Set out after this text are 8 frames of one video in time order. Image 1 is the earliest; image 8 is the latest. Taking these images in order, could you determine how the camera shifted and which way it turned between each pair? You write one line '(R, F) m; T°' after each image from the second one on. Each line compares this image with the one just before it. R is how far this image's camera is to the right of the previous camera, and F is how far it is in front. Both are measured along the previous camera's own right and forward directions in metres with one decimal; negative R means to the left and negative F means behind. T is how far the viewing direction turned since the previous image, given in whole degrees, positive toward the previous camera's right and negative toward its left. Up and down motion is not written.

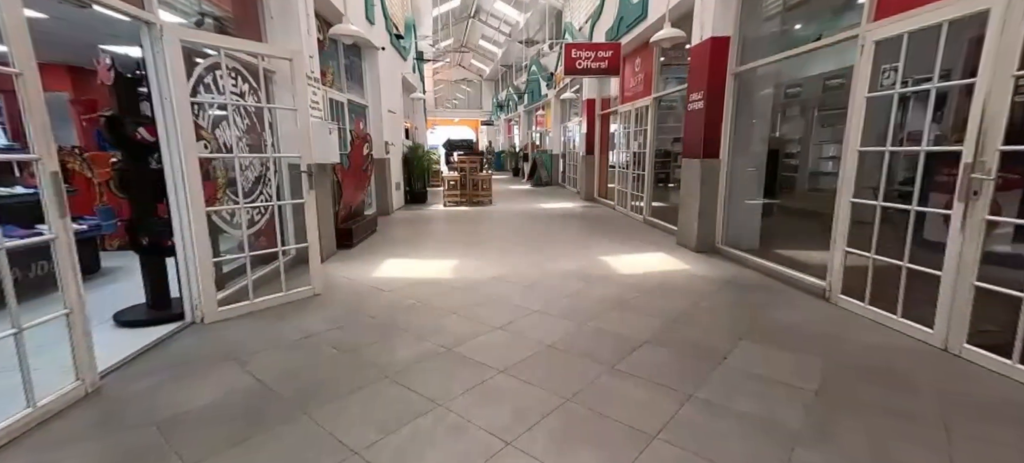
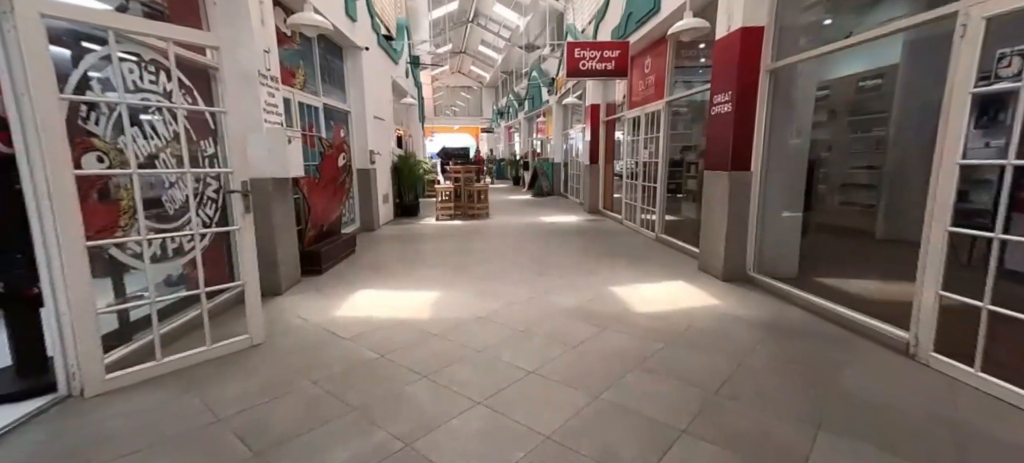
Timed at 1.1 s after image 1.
(+0.1, +0.7) m; 0°
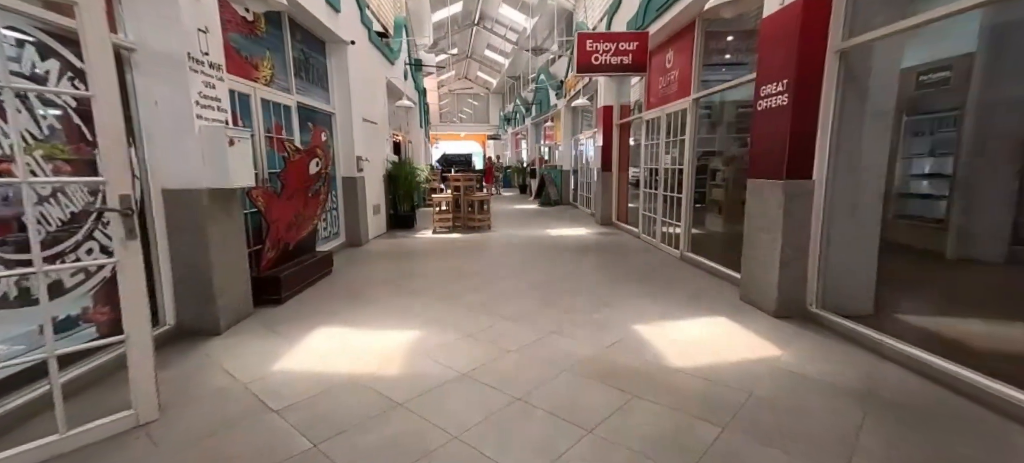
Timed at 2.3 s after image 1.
(+0.1, +0.8) m; -1°
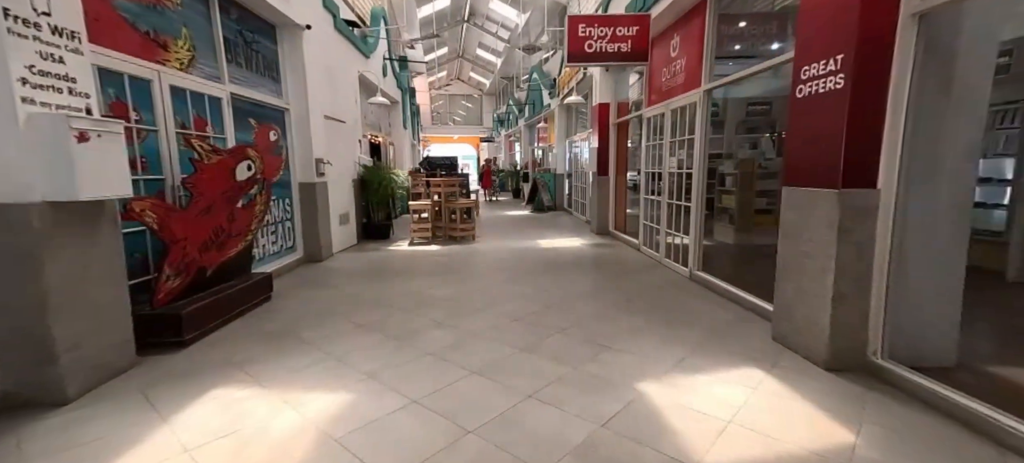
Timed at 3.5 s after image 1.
(+0.2, +0.8) m; 0°
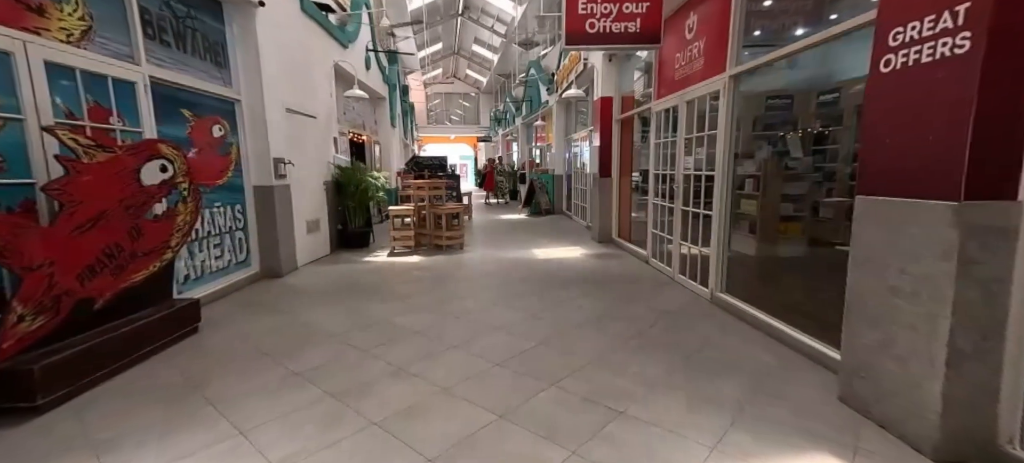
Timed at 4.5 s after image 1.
(+0.1, +0.8) m; 0°
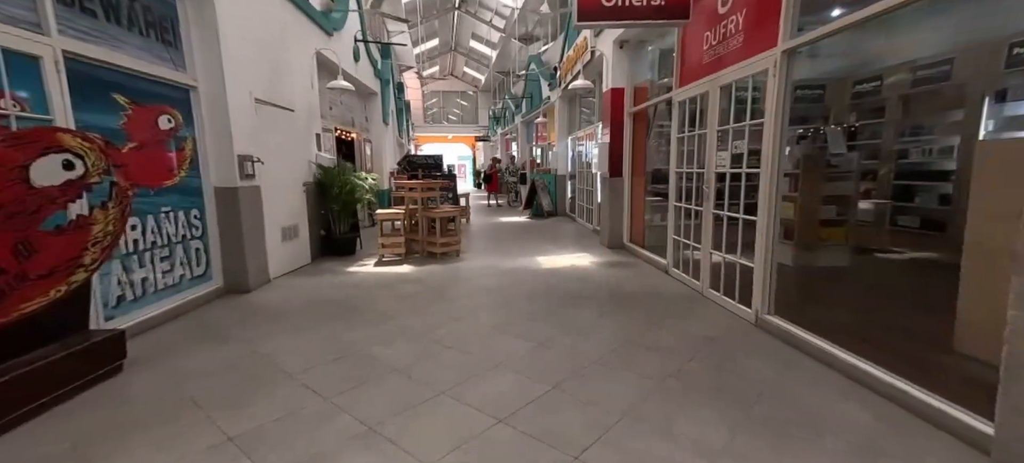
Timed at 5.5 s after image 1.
(0.0, +0.7) m; 0°
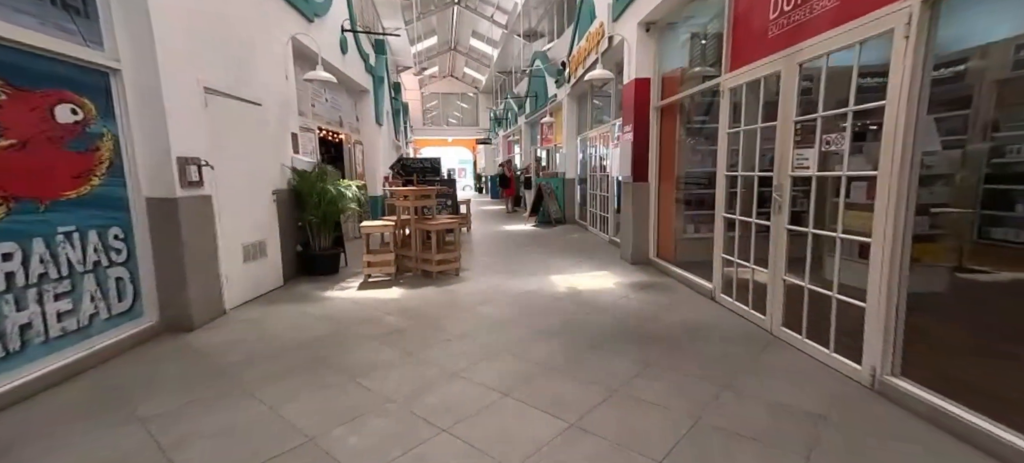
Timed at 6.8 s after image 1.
(-0.1, +0.9) m; 0°
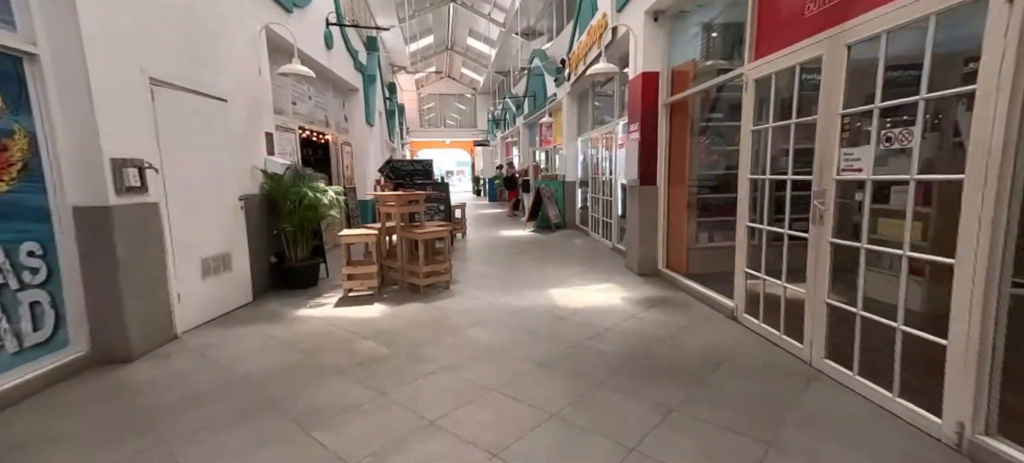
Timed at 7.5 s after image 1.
(0.0, +0.5) m; 0°
